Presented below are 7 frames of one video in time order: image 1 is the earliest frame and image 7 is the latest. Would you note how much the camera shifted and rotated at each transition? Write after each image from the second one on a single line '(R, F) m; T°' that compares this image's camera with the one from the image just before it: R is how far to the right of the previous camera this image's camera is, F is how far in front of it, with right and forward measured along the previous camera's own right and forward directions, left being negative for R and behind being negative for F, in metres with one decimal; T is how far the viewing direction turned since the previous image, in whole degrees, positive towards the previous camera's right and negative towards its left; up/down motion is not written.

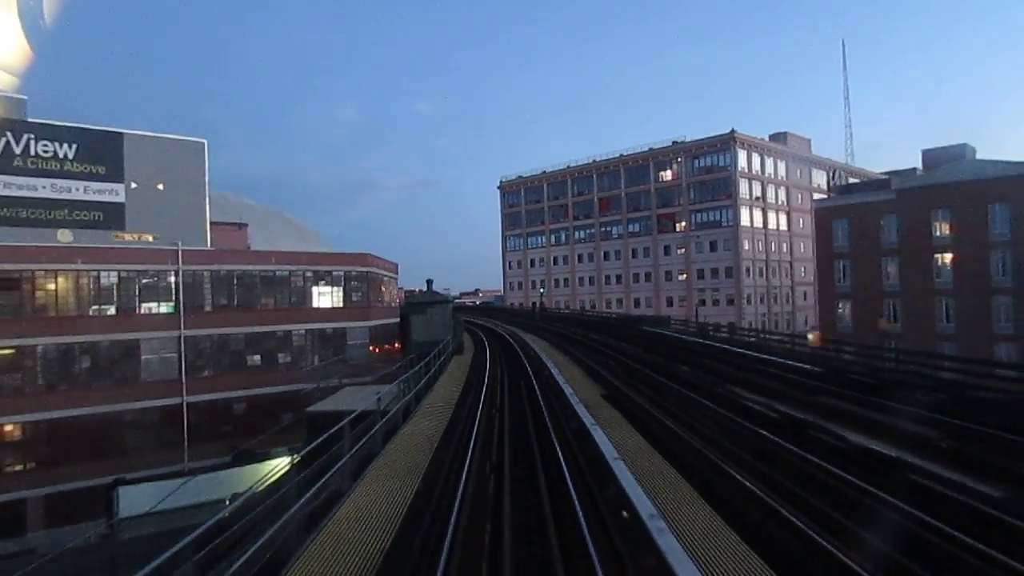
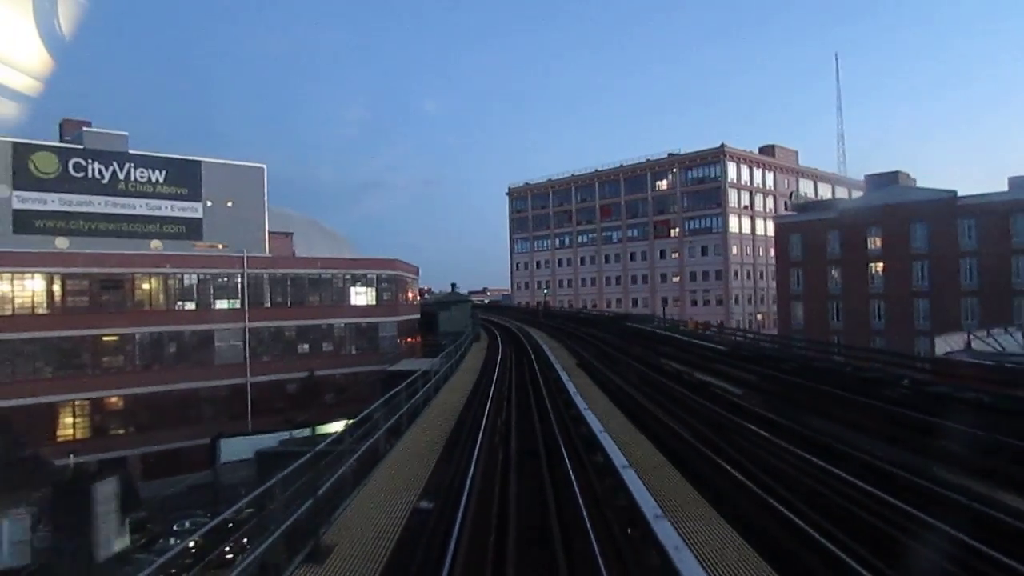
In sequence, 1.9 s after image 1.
(0.0, -4.9) m; -1°
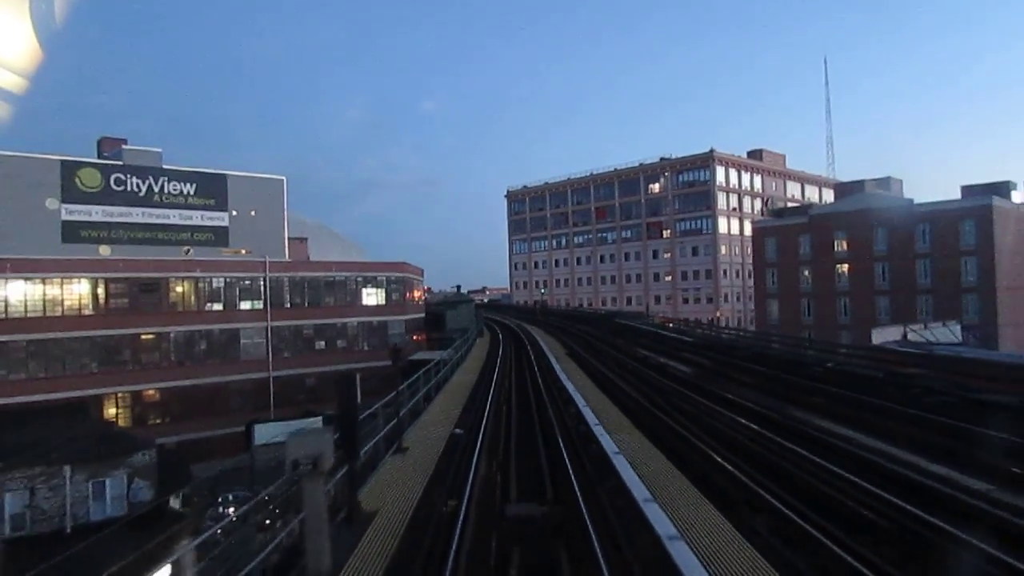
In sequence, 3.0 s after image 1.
(0.0, -2.7) m; 0°
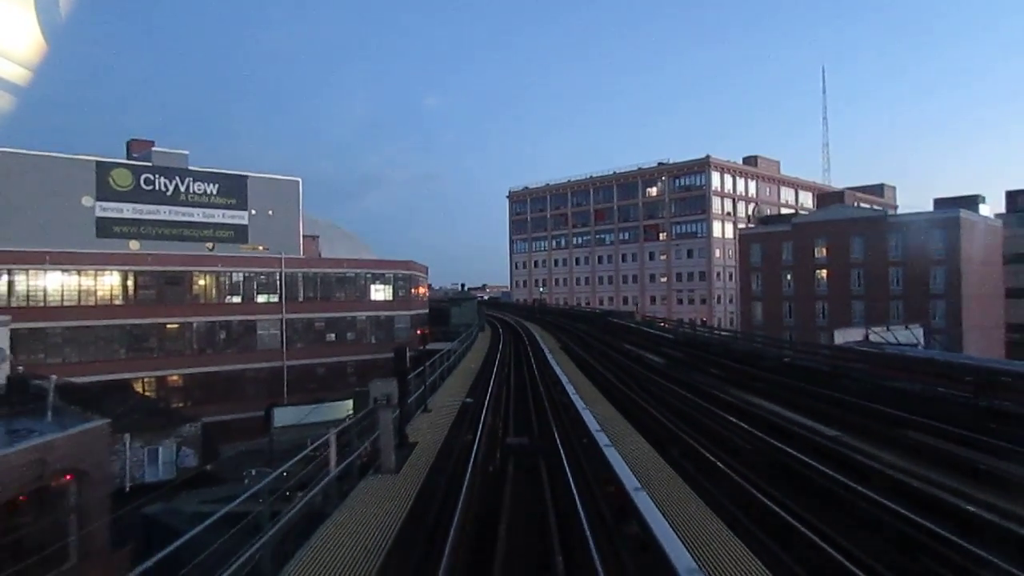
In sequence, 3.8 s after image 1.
(0.0, -2.1) m; 0°
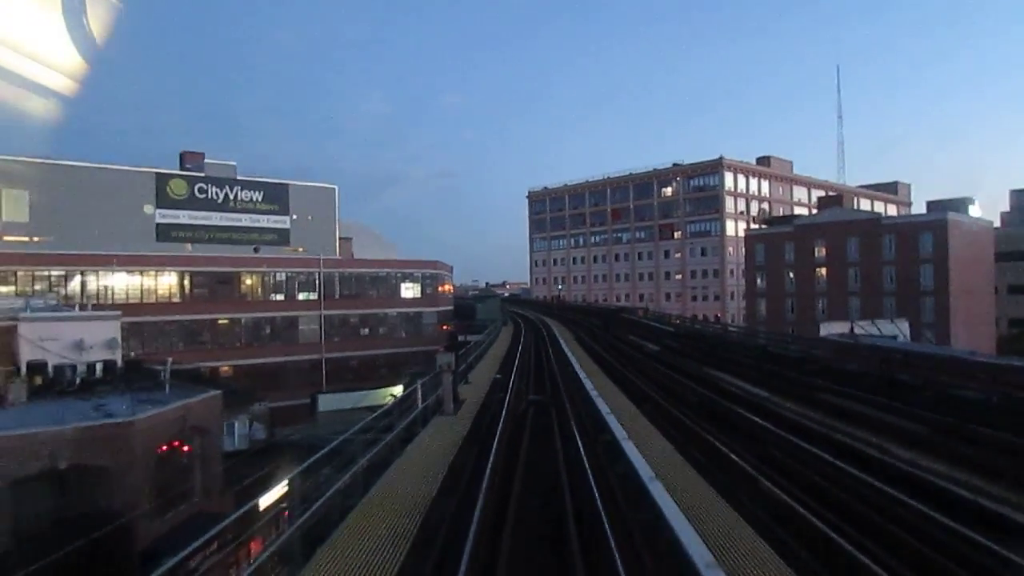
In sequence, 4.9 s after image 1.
(0.0, -2.7) m; -2°
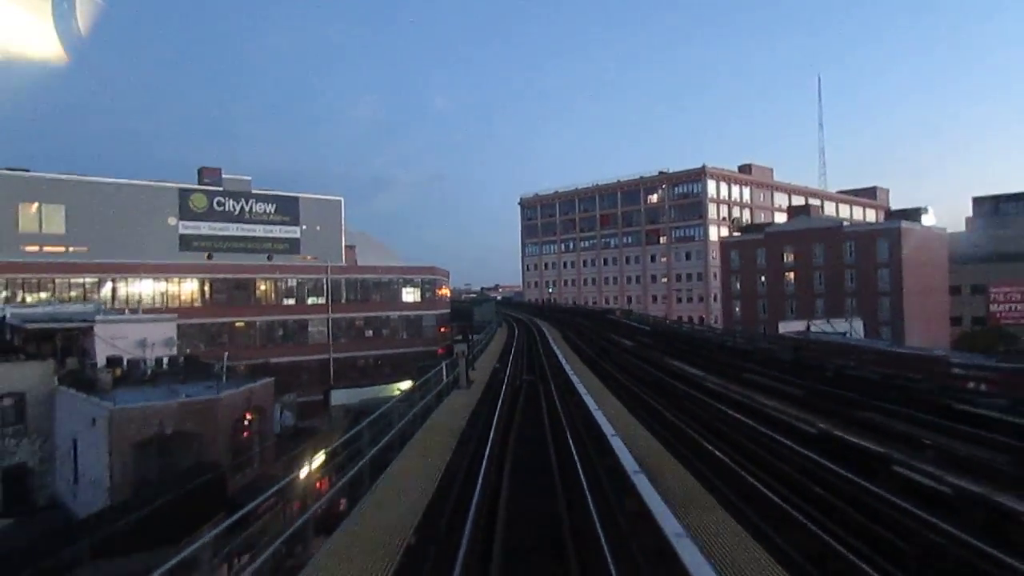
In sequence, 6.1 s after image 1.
(-0.1, -2.9) m; +1°
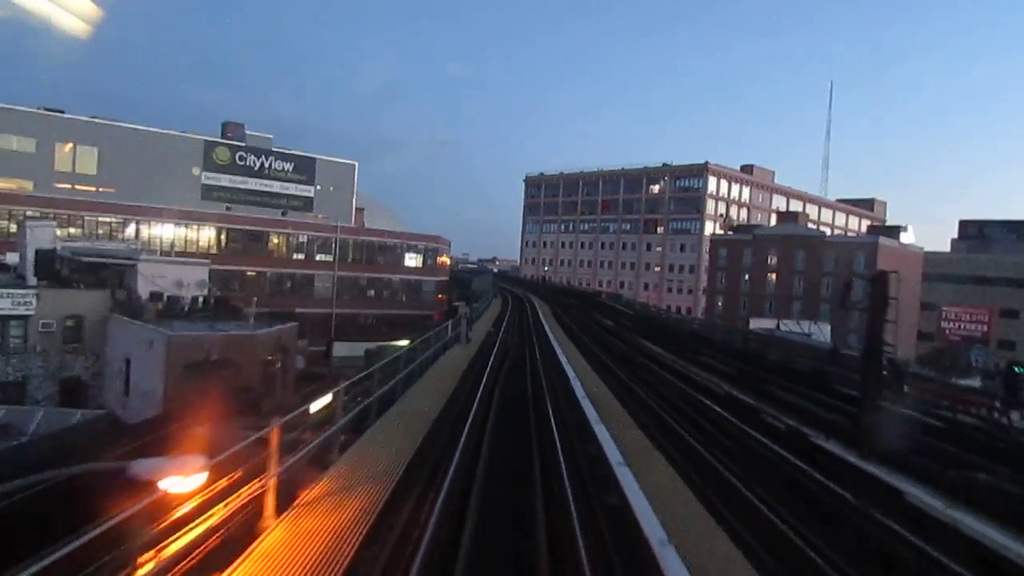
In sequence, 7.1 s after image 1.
(0.0, -2.3) m; 0°
